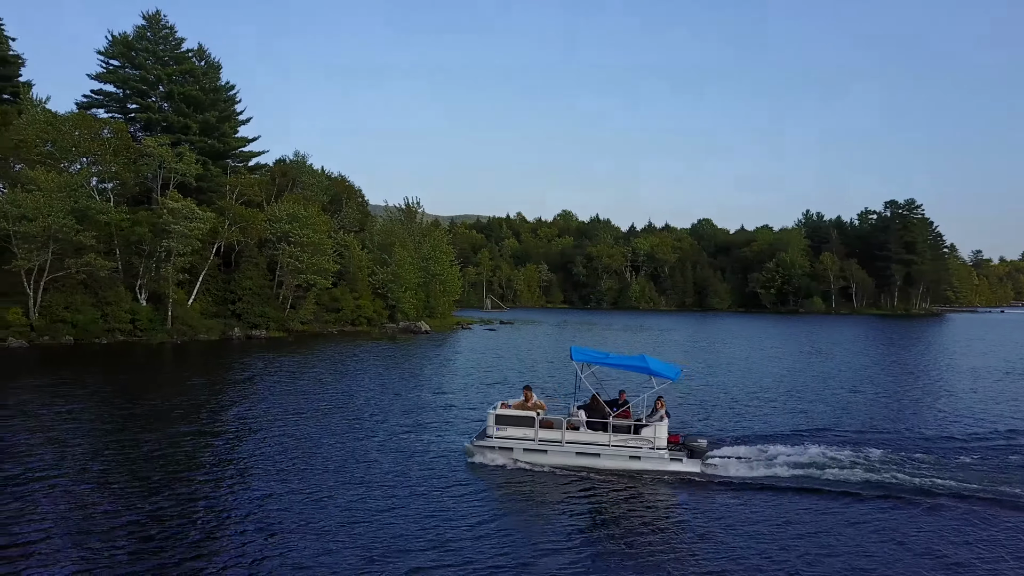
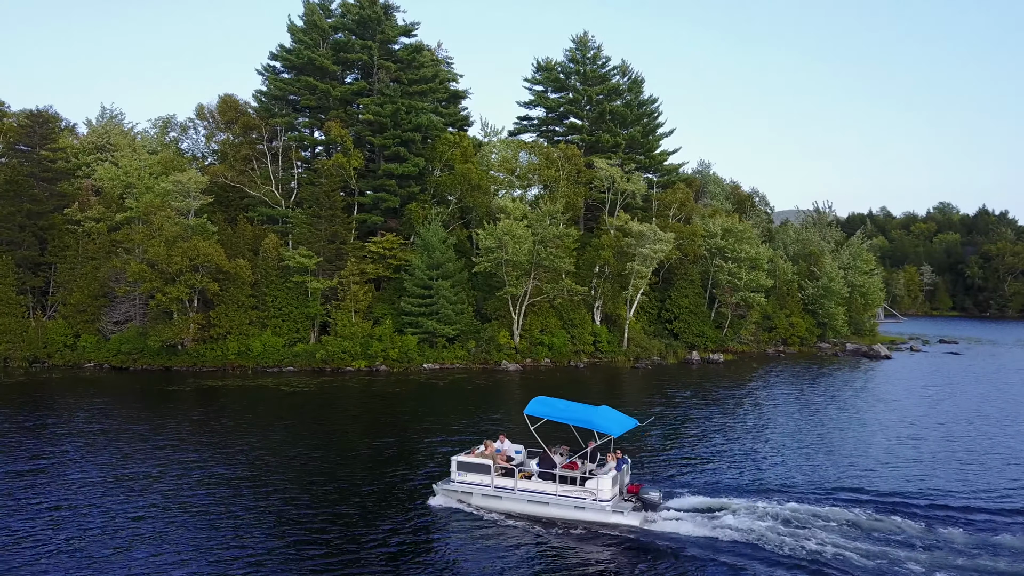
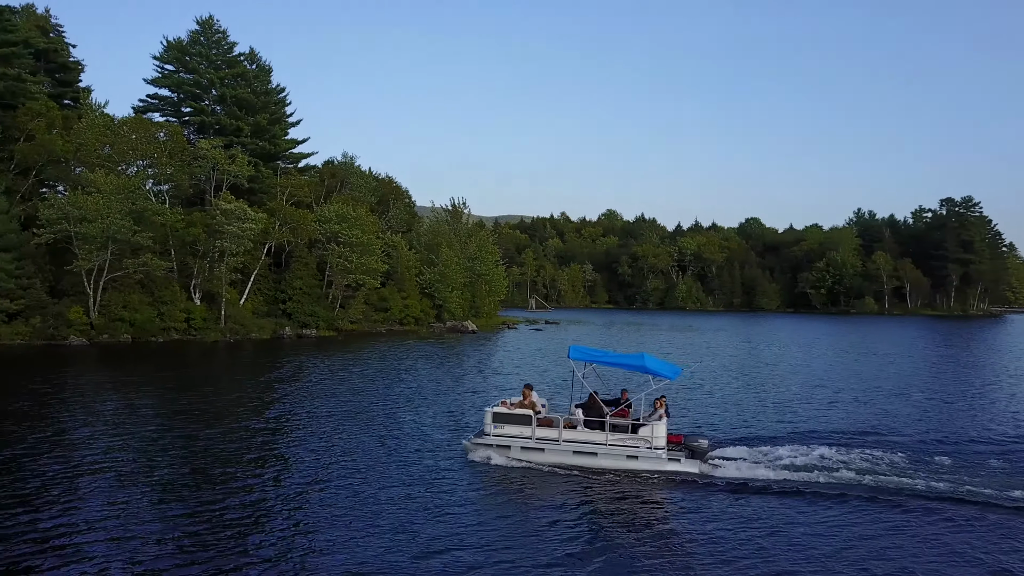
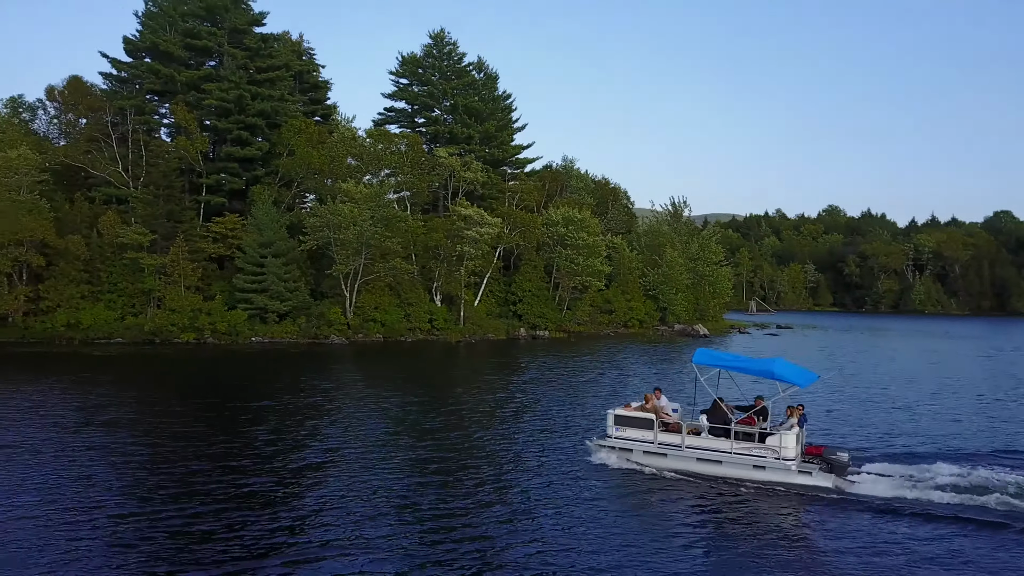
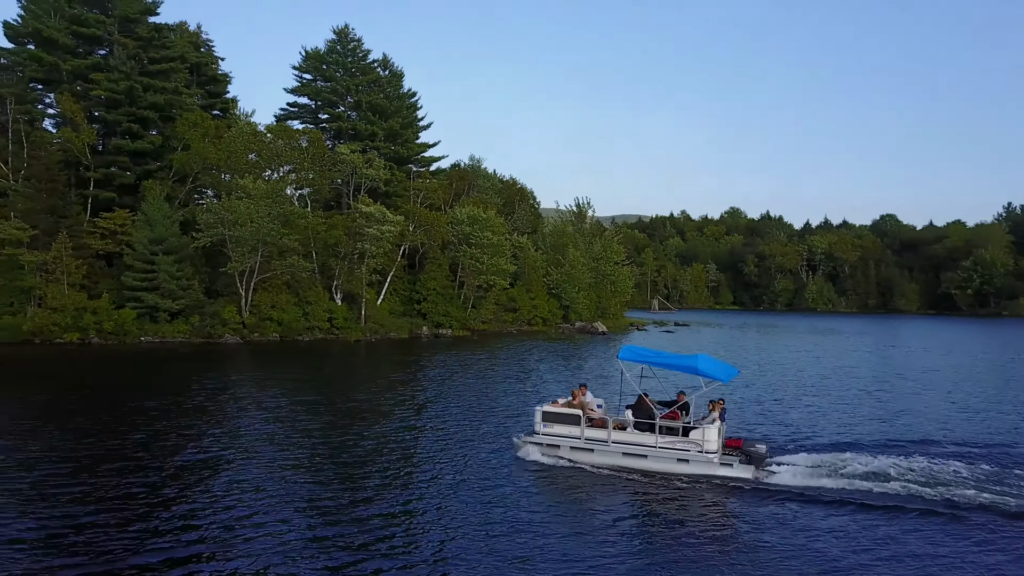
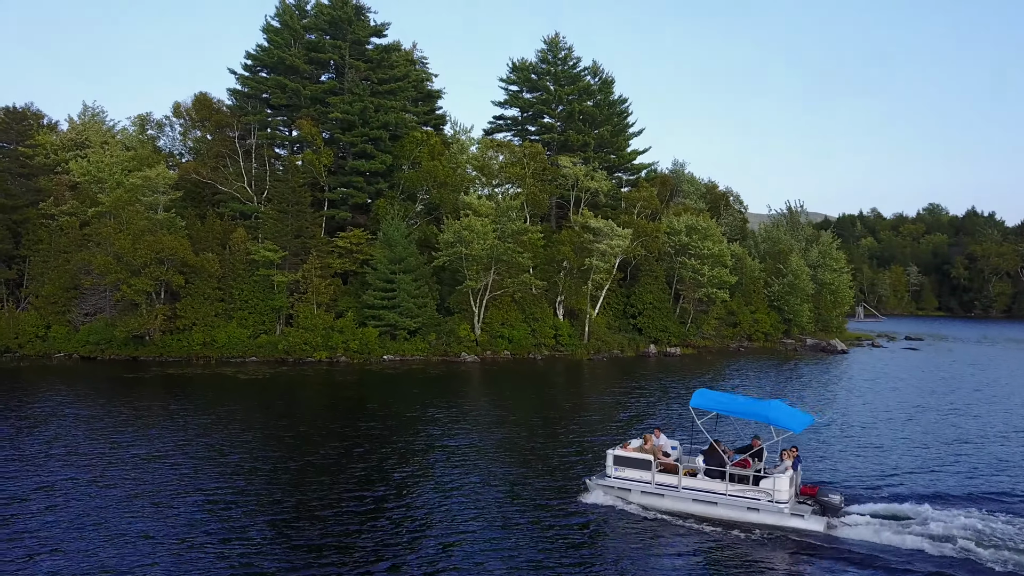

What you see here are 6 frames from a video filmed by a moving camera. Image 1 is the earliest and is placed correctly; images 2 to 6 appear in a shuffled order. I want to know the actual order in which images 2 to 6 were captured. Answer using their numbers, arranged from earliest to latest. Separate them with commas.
3, 5, 4, 6, 2
